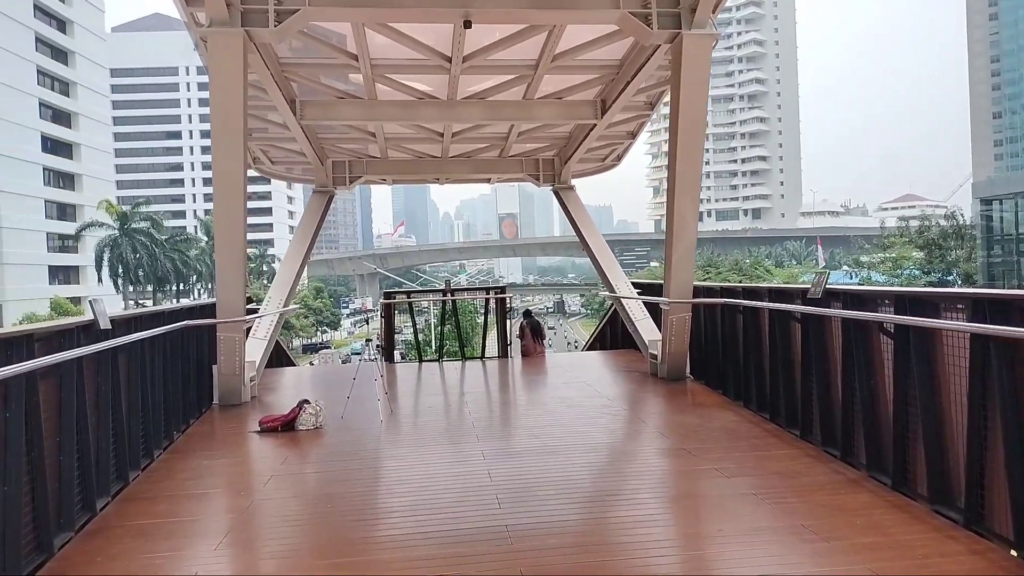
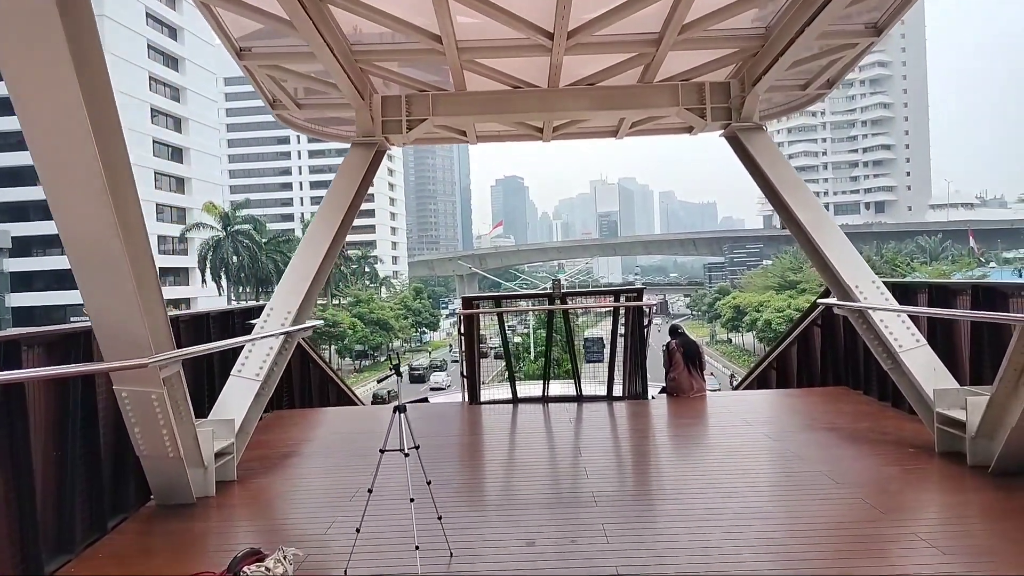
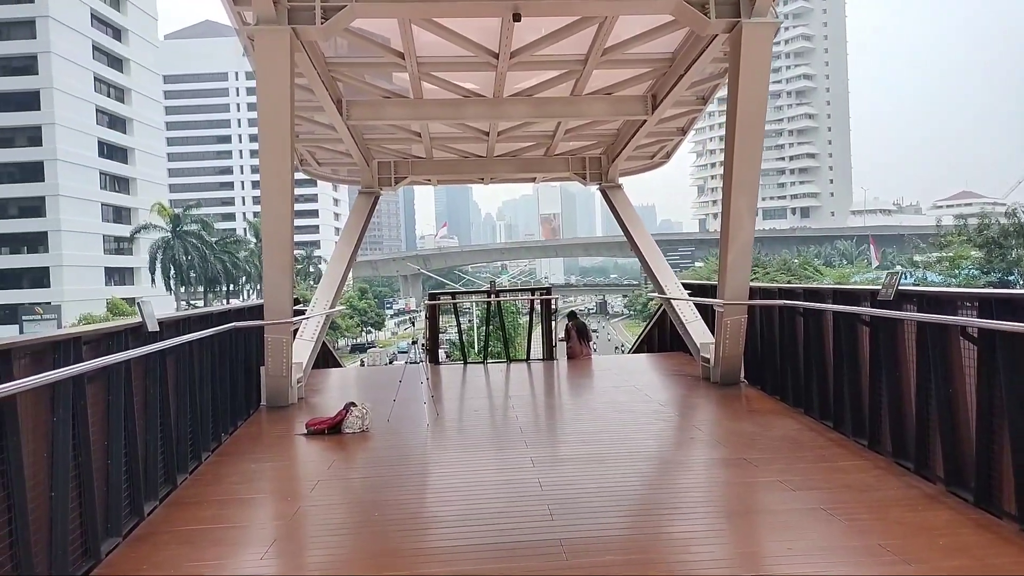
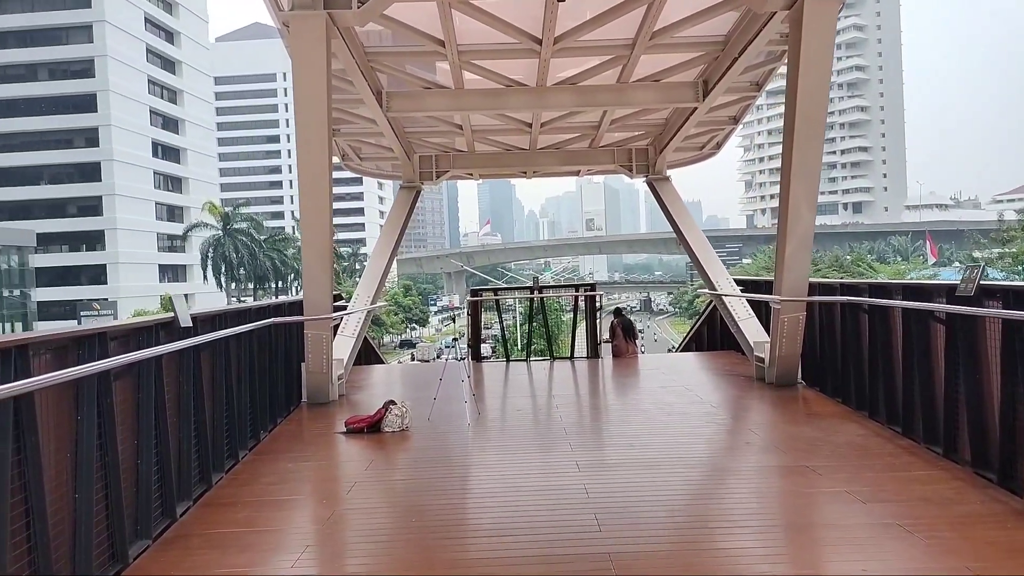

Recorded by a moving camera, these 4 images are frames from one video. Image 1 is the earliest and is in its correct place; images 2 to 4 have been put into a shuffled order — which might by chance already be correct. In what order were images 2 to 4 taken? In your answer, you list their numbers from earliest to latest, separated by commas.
3, 4, 2
